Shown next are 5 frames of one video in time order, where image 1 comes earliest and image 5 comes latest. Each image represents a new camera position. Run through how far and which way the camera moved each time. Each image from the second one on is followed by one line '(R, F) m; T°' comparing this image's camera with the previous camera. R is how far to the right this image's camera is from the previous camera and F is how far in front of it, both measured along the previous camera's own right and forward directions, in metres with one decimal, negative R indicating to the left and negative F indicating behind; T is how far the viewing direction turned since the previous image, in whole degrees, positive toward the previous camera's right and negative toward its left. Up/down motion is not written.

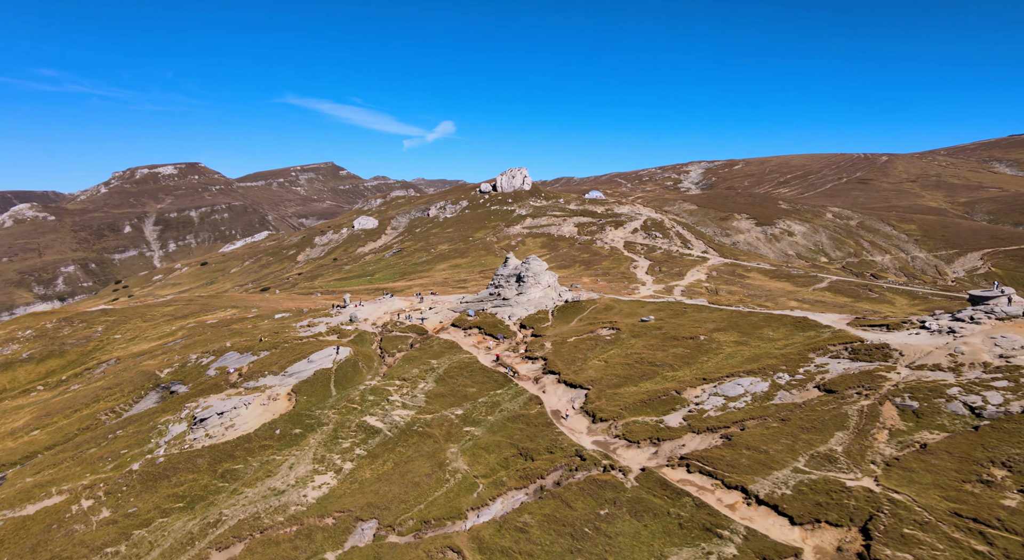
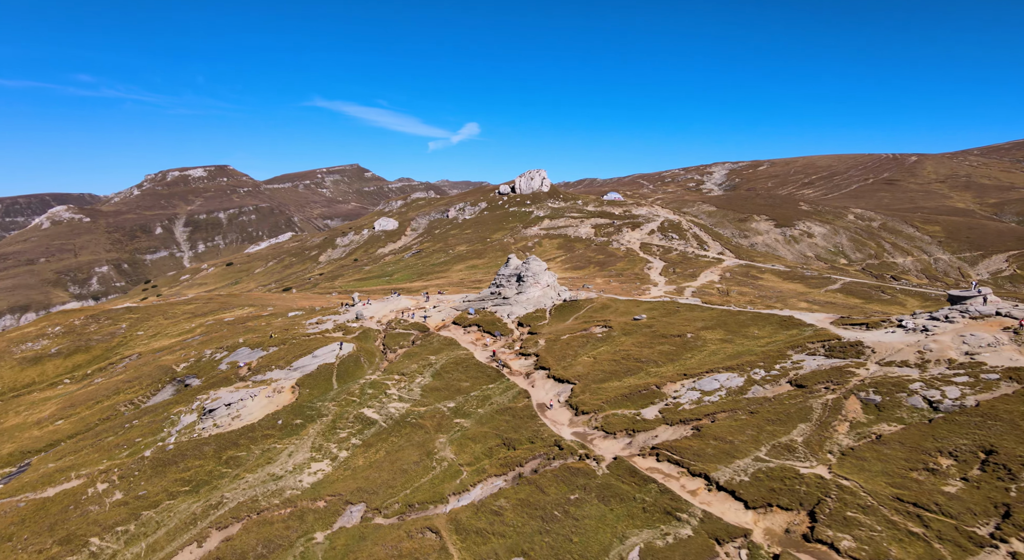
(+4.9, -3.7) m; -2°
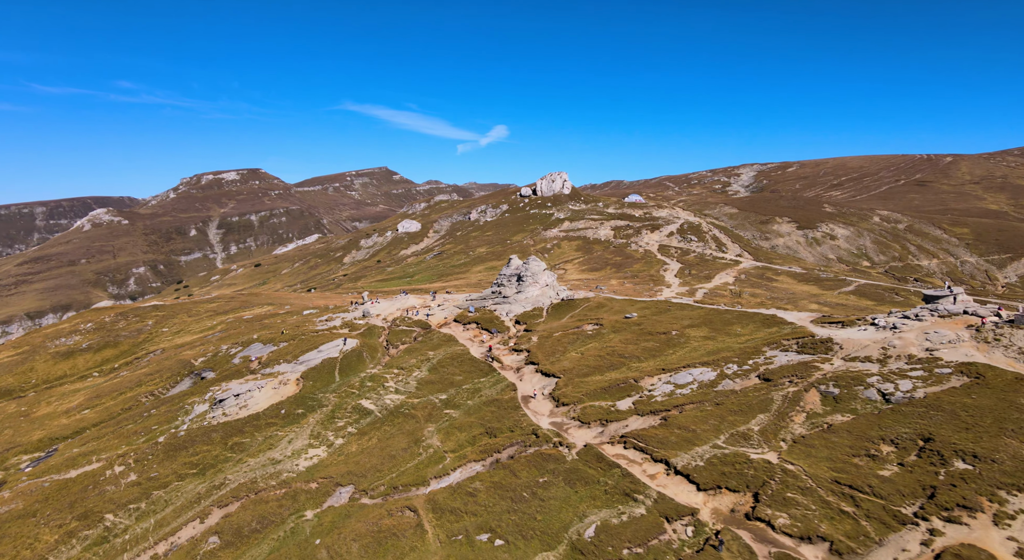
(+5.8, -4.4) m; -2°
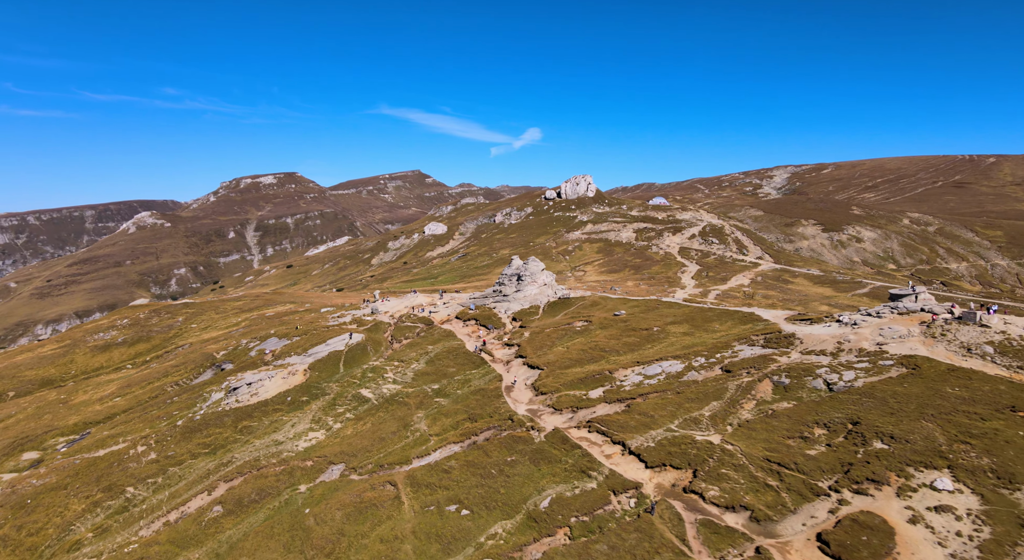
(+7.0, -6.3) m; -3°
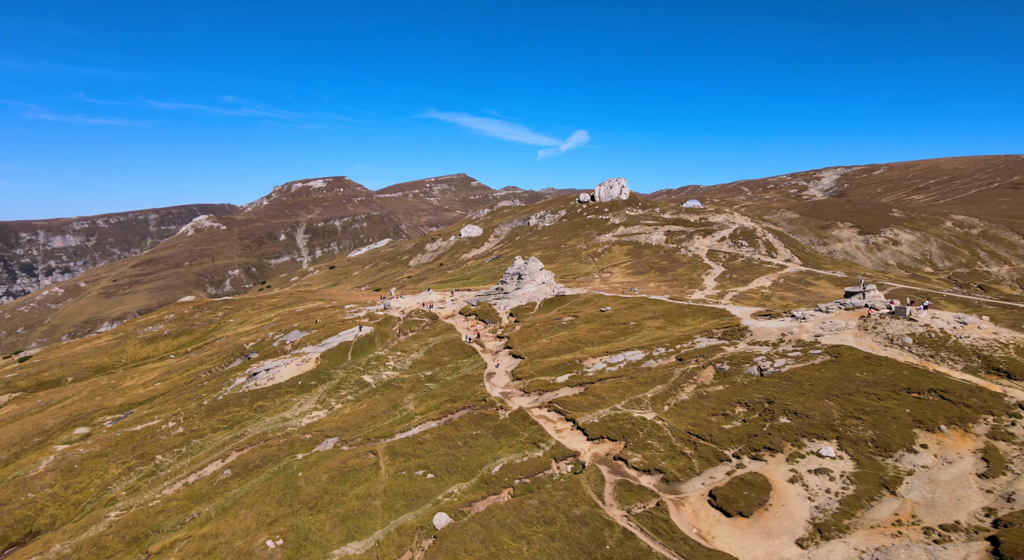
(+10.0, -9.2) m; -4°
